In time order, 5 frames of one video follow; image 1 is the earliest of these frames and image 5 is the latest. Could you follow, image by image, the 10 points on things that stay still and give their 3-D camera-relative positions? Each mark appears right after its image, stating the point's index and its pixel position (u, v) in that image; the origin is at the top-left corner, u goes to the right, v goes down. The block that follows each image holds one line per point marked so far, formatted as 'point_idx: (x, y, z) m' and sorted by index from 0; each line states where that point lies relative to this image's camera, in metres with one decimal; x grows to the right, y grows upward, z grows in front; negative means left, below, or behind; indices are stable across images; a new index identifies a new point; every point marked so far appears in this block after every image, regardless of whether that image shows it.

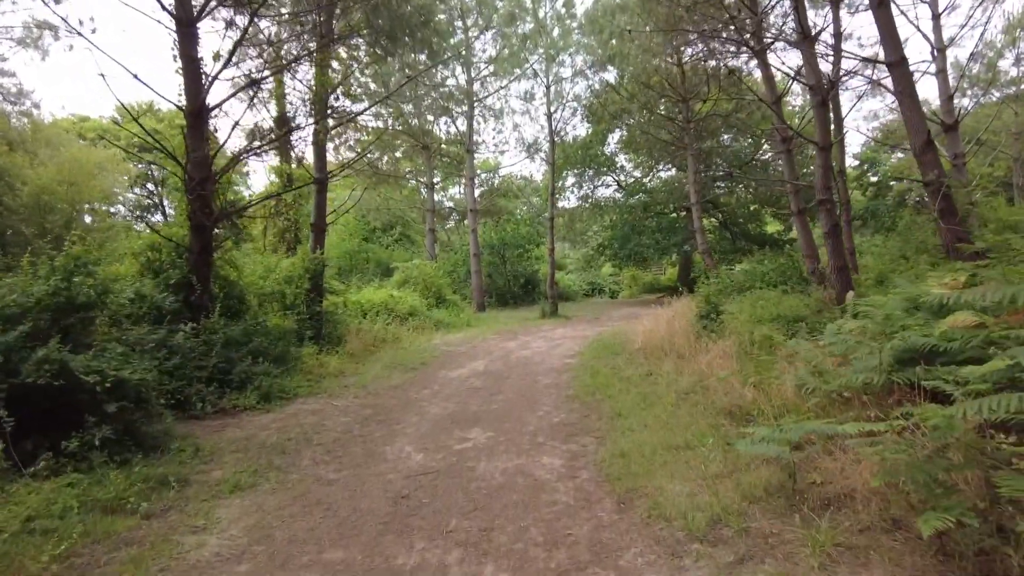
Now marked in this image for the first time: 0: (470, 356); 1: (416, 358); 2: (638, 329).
0: (-0.8, -1.3, +11.8) m
1: (-1.7, -1.2, +11.5) m
2: (+2.3, -0.8, +11.8) m
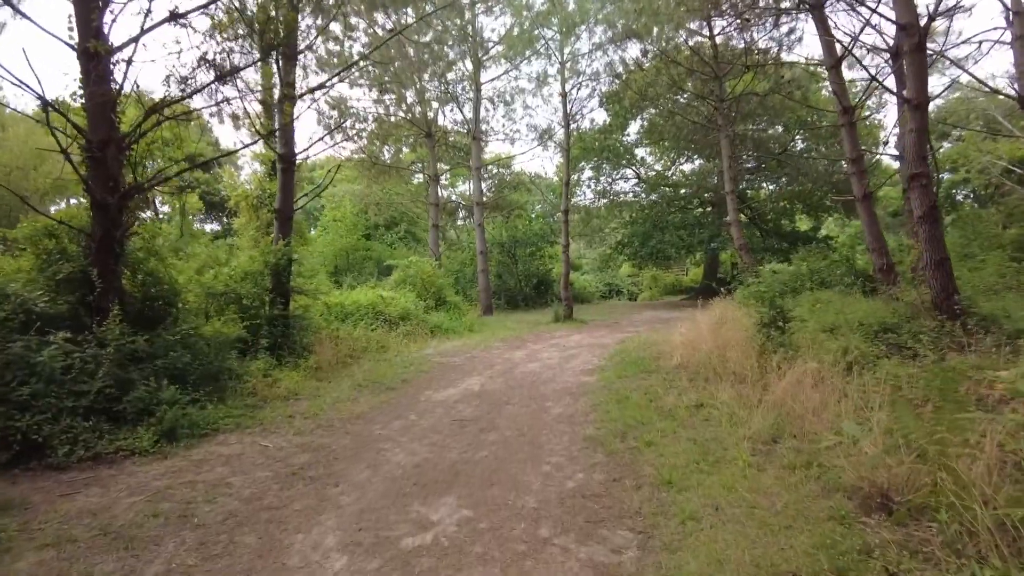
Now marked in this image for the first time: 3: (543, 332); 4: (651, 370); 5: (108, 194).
0: (-0.7, -1.2, +9.7) m
1: (-1.7, -1.2, +9.4) m
2: (+2.4, -0.8, +9.6) m
3: (+0.7, -1.1, +15.5) m
4: (+1.7, -1.0, +7.6) m
5: (-4.1, +1.0, +6.5) m
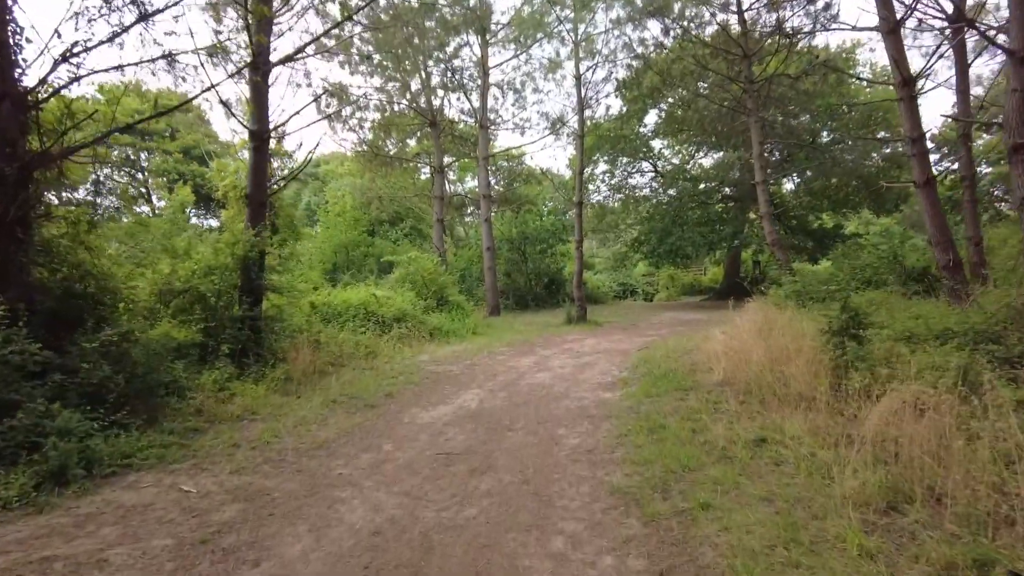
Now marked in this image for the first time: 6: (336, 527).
0: (-0.6, -1.2, +8.3) m
1: (-1.6, -1.2, +8.0) m
2: (+2.4, -0.7, +8.1) m
3: (+0.9, -1.0, +14.0) m
4: (+1.7, -1.0, +6.2) m
5: (-4.1, +1.0, +5.2) m
6: (-1.0, -1.3, +3.6) m
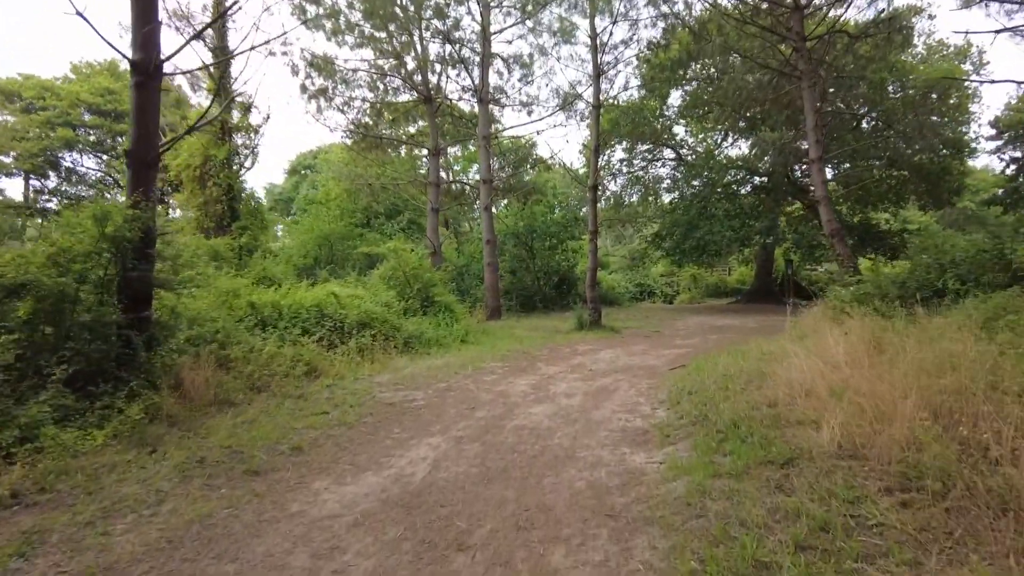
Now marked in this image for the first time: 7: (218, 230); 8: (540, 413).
0: (-0.8, -1.2, +5.7) m
1: (-1.8, -1.1, +5.5) m
2: (+2.3, -0.7, +5.5) m
3: (+0.9, -1.0, +11.4) m
4: (+1.5, -0.9, +3.5) m
5: (-4.3, +1.1, +2.6) m
6: (-1.2, -1.3, +1.0) m
7: (-6.5, +1.3, +14.2) m
8: (+0.3, -1.2, +5.9) m
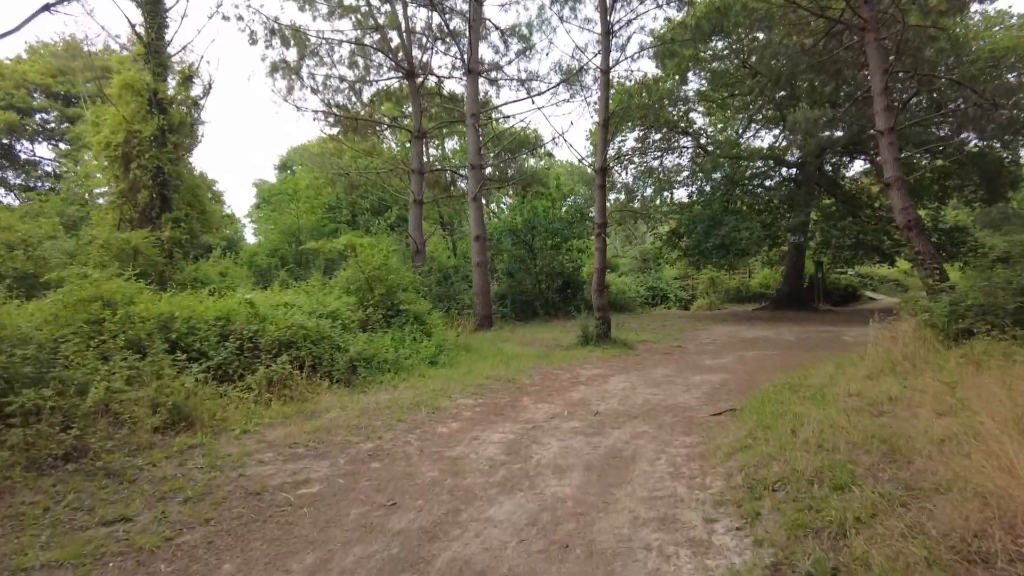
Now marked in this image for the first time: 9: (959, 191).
0: (-1.1, -1.2, +3.2) m
1: (-2.1, -1.2, +2.9) m
2: (+2.0, -0.8, +2.9) m
3: (+0.7, -1.1, +8.9) m
4: (+1.2, -1.0, +1.0) m
5: (-4.6, +1.0, +0.2) m
6: (-1.6, -1.3, -1.5) m
7: (-6.7, +1.2, +11.7) m
8: (0.0, -1.2, +3.4) m
9: (+13.7, +3.0, +19.5) m
